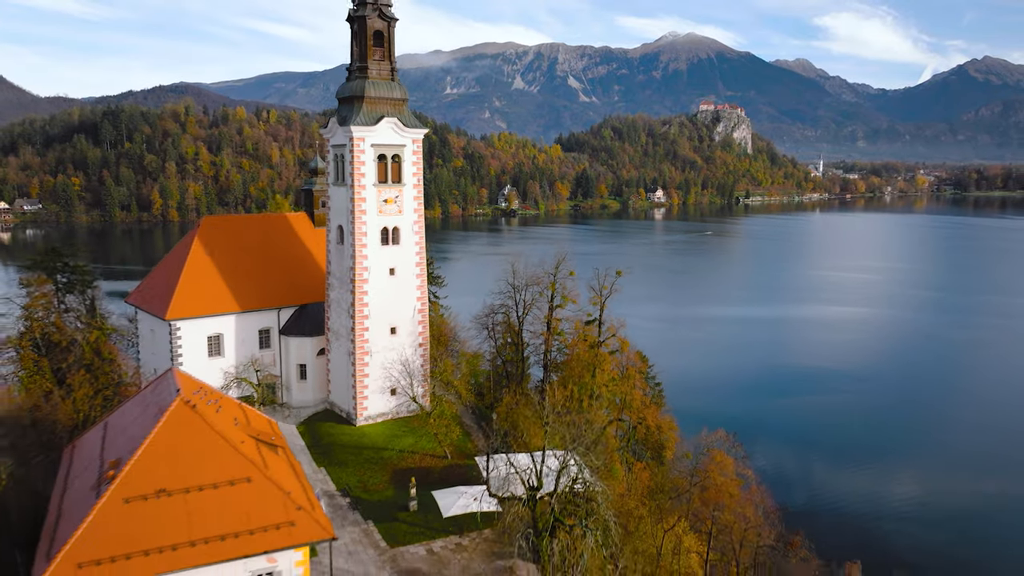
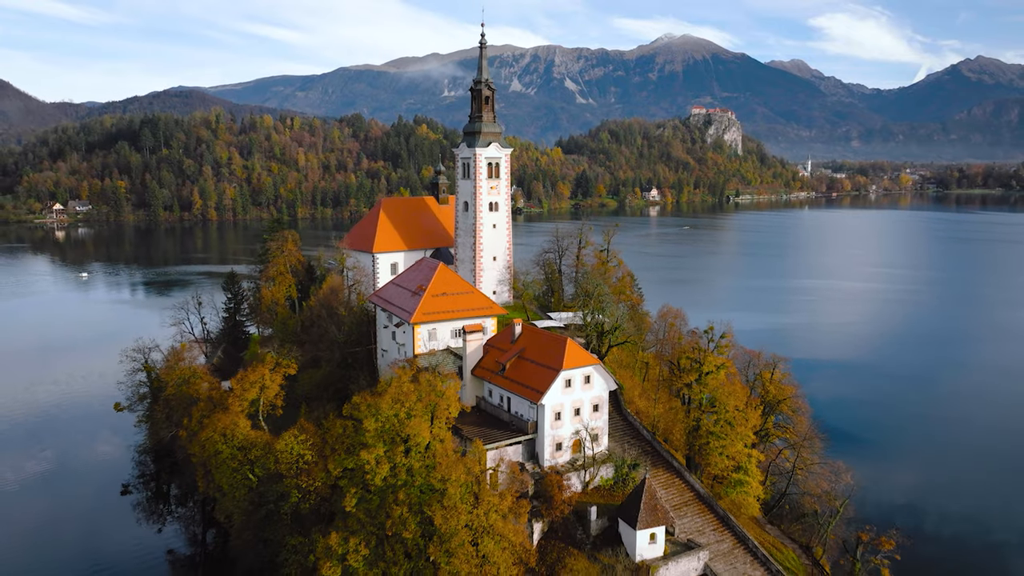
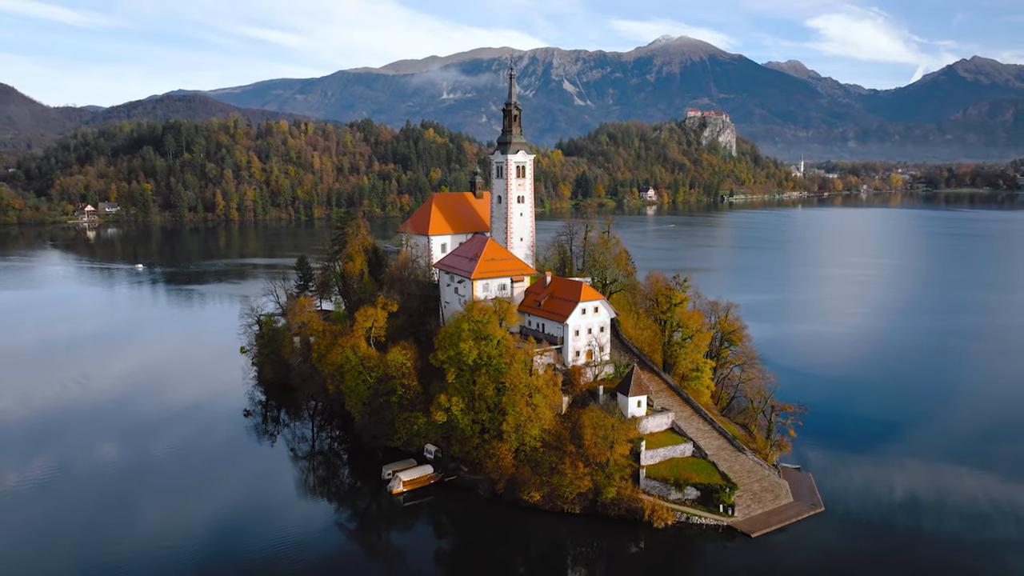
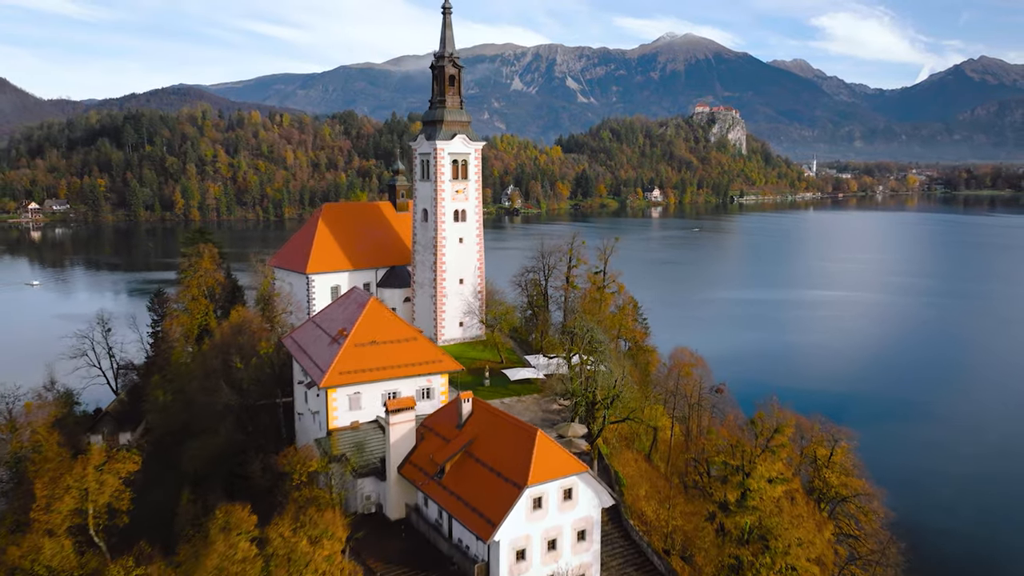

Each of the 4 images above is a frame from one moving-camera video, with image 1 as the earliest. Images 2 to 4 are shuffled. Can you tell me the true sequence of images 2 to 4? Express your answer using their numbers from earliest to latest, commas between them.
4, 2, 3
